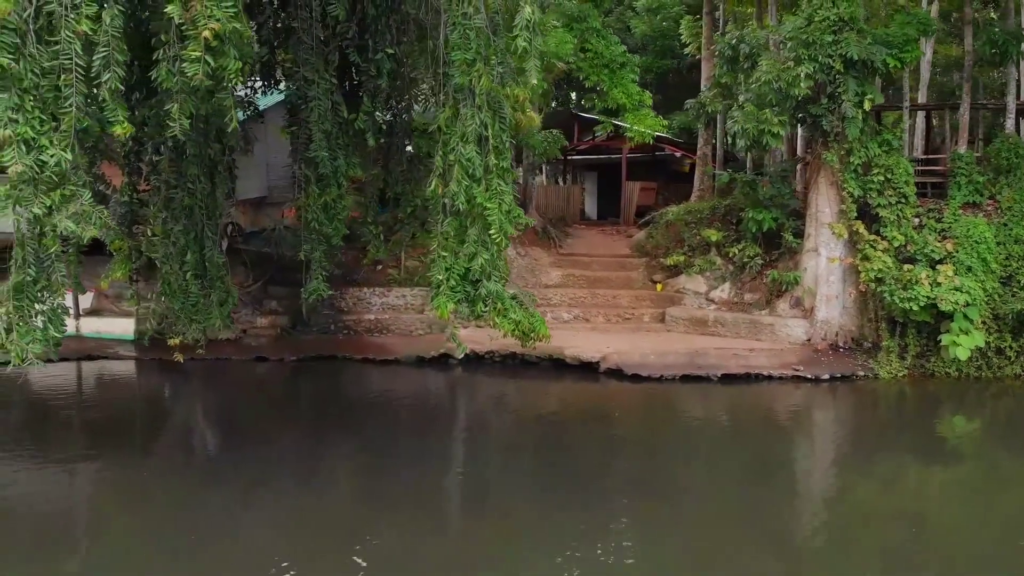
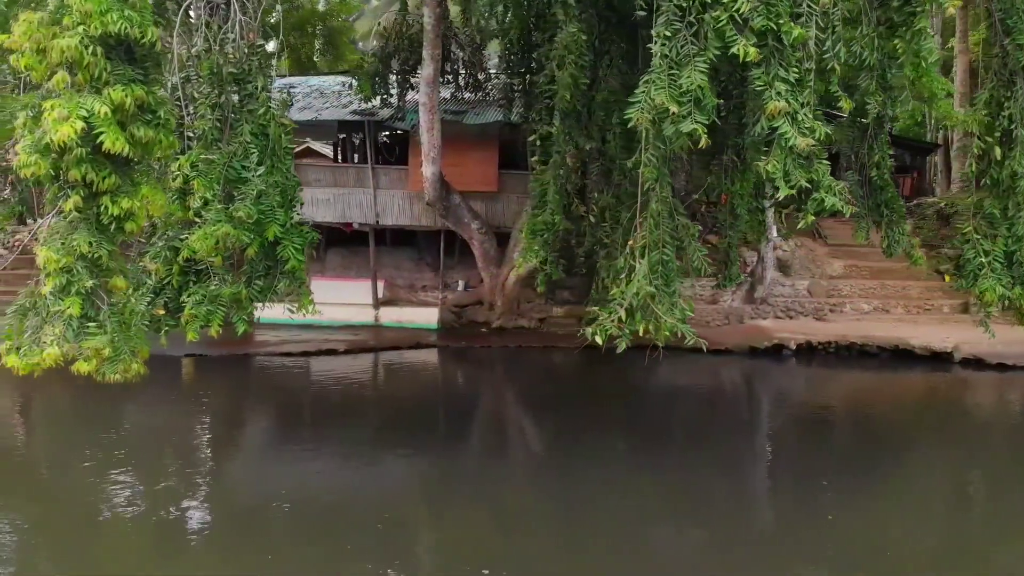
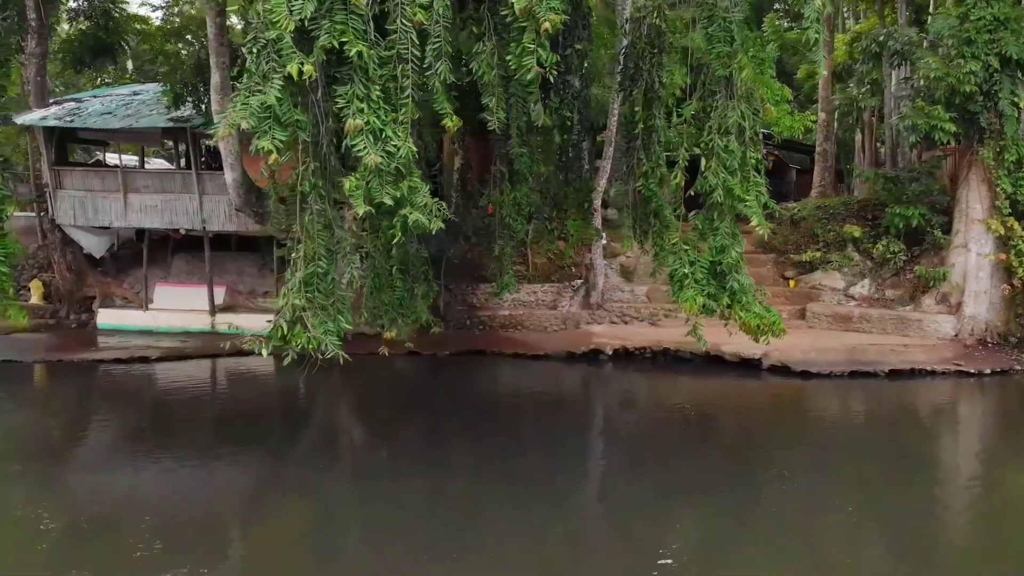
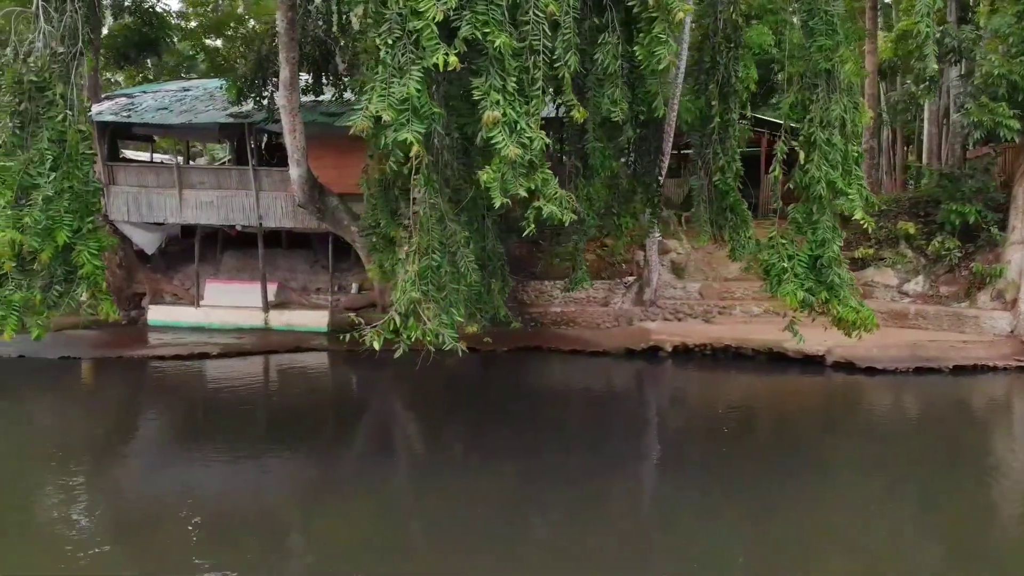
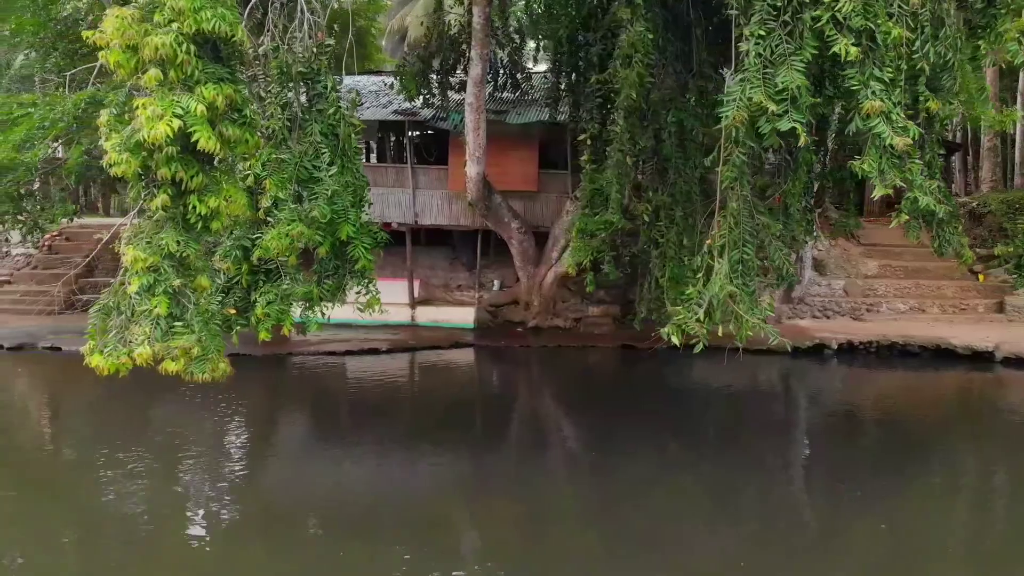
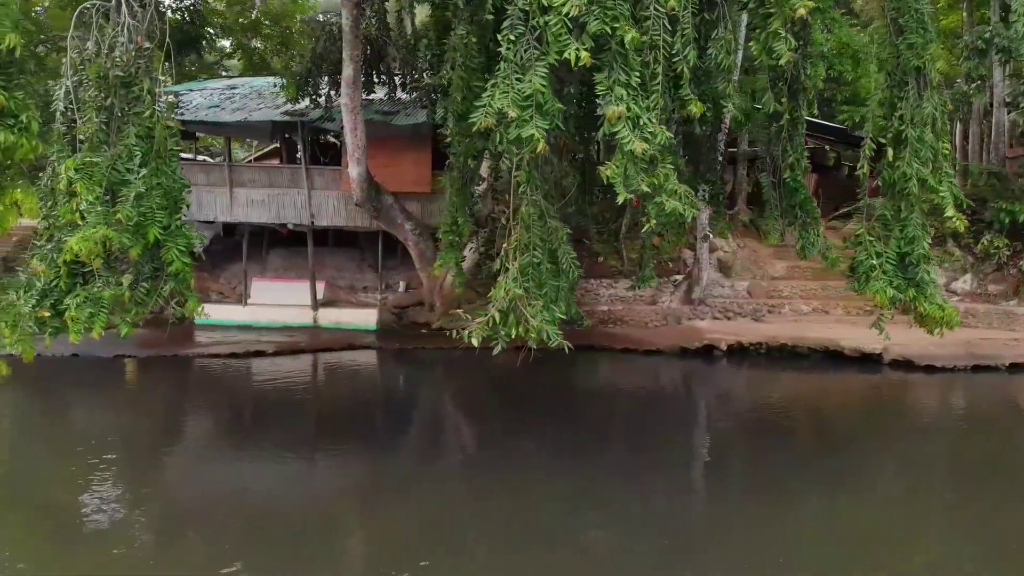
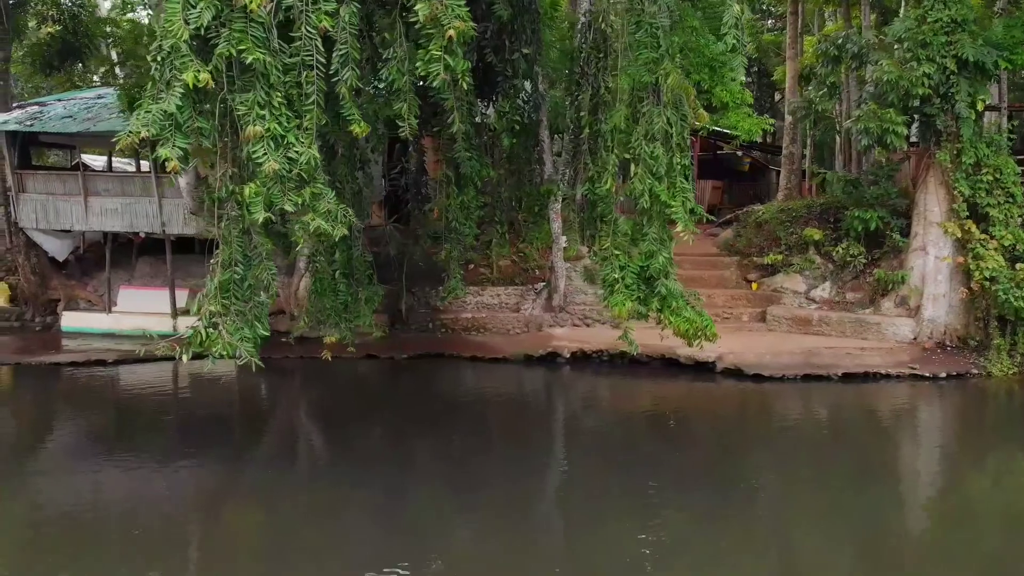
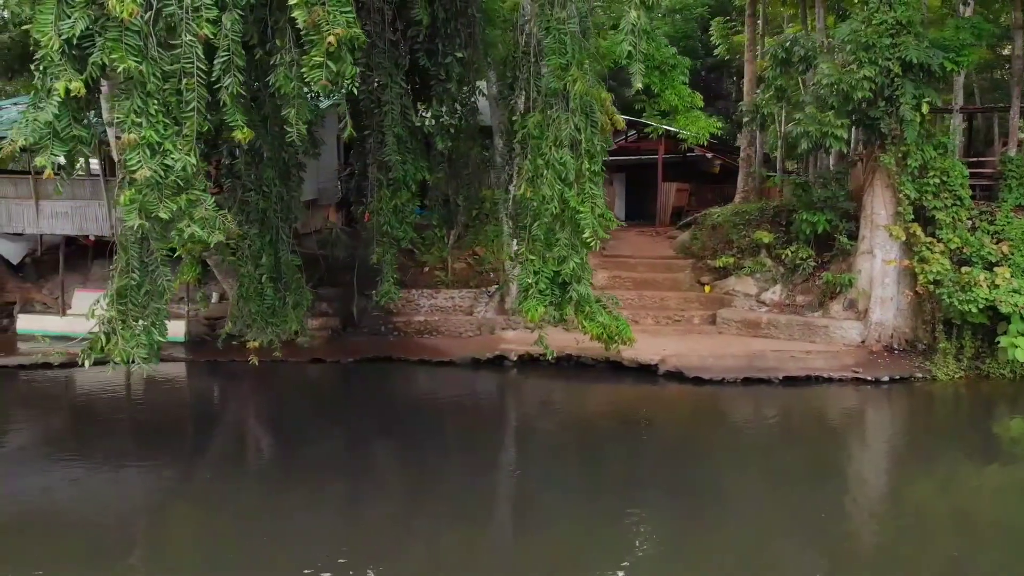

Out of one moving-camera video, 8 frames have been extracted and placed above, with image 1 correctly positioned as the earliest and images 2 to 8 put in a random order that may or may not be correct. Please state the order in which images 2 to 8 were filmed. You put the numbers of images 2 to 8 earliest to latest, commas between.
8, 7, 3, 4, 6, 2, 5
